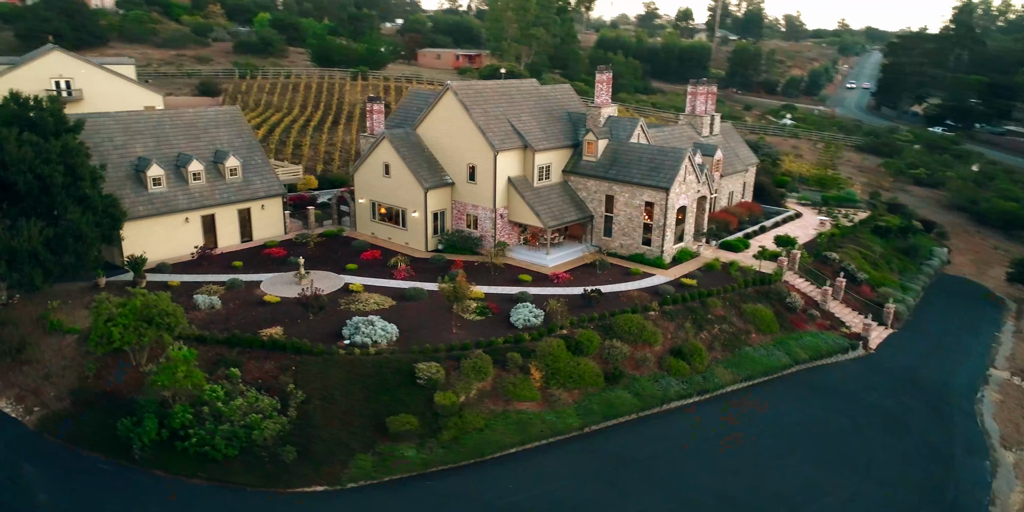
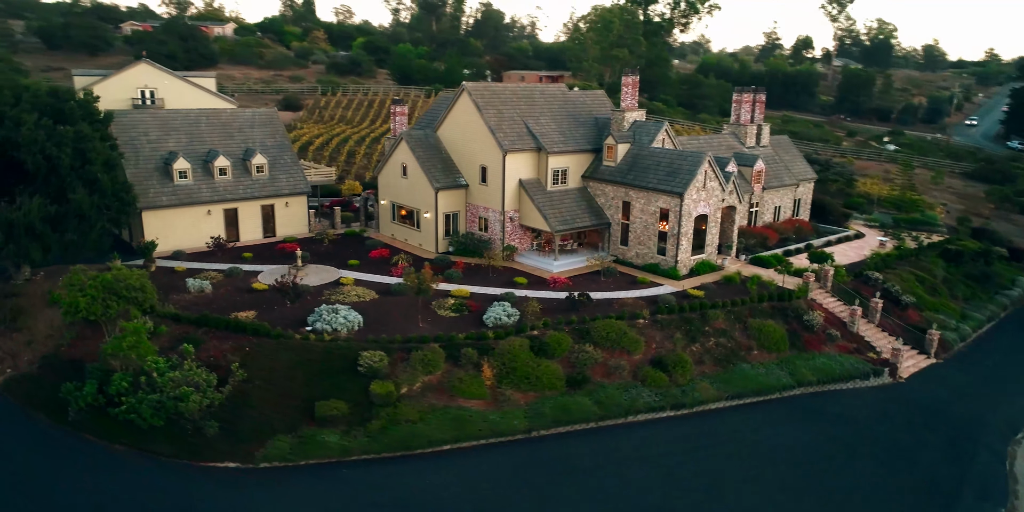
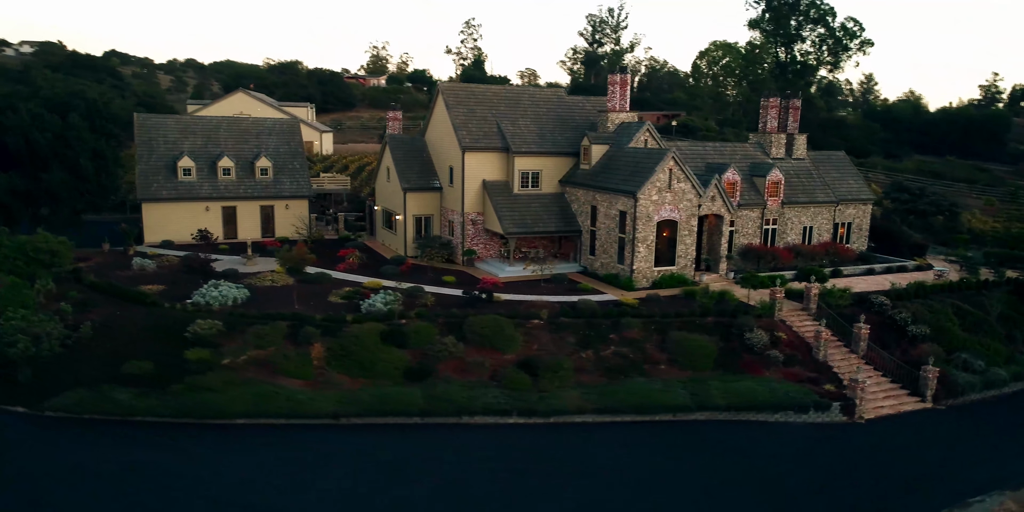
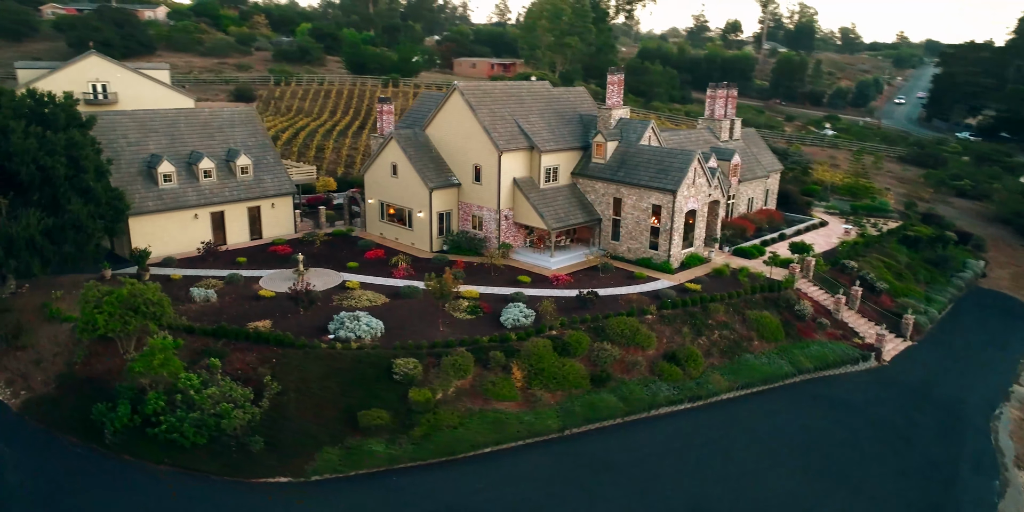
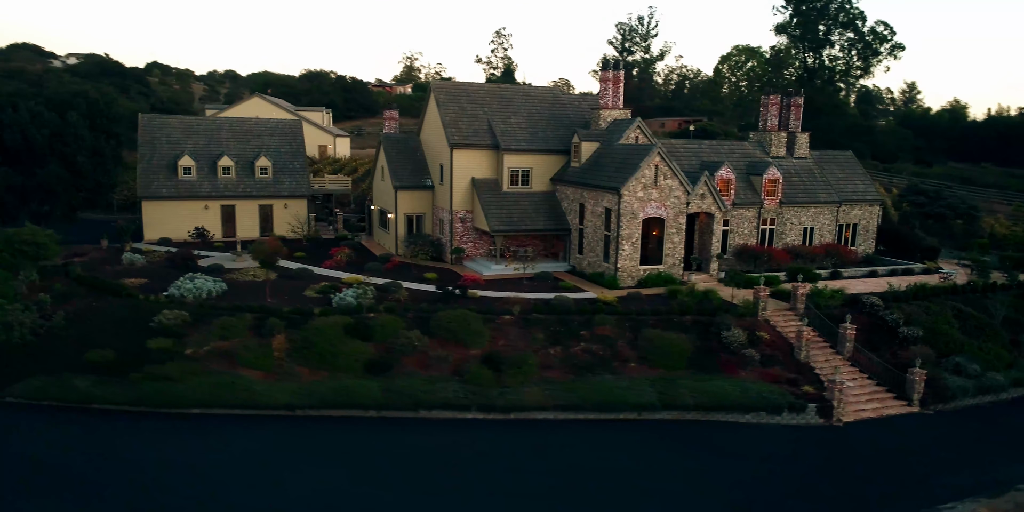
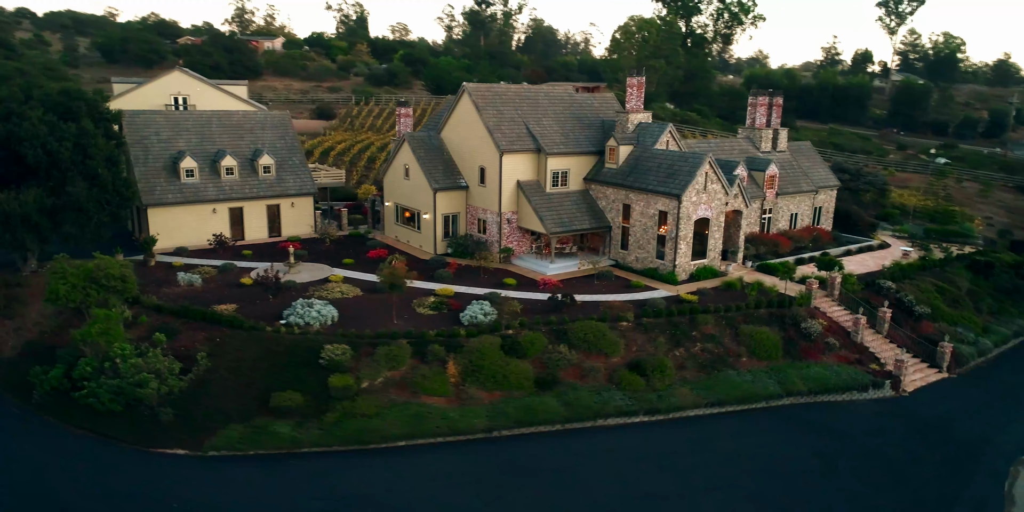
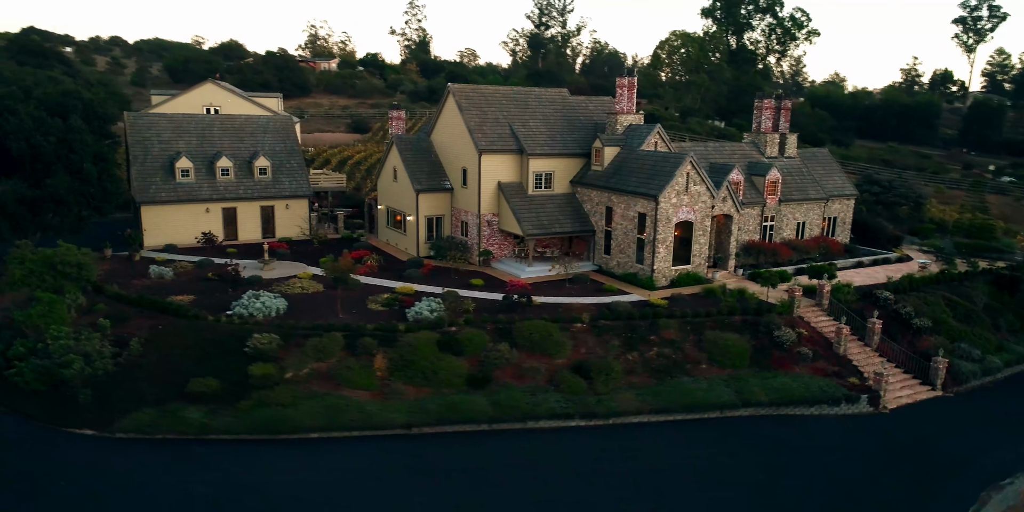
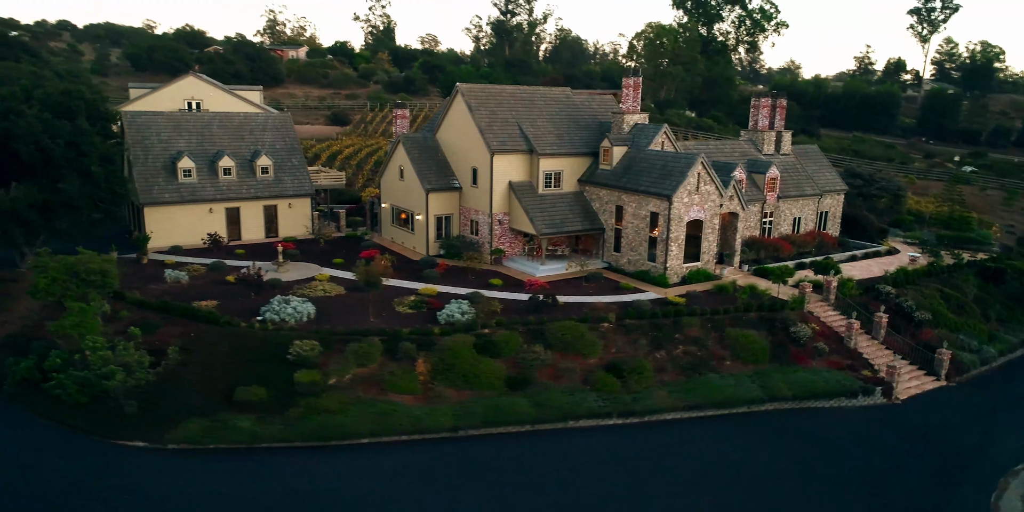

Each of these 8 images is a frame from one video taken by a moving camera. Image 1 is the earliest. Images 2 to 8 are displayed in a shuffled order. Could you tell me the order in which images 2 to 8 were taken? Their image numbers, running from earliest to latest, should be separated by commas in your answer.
4, 2, 6, 8, 7, 3, 5
